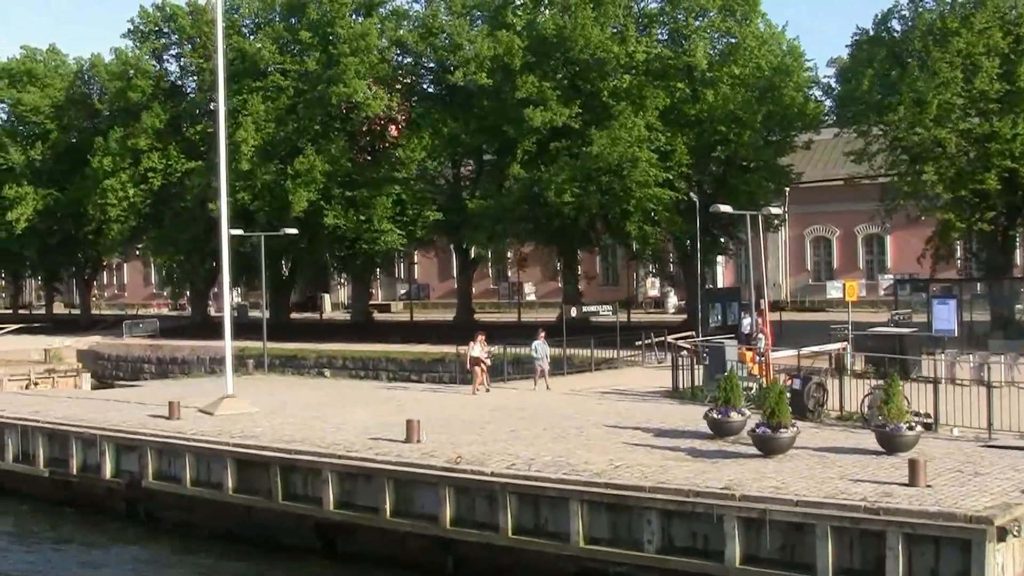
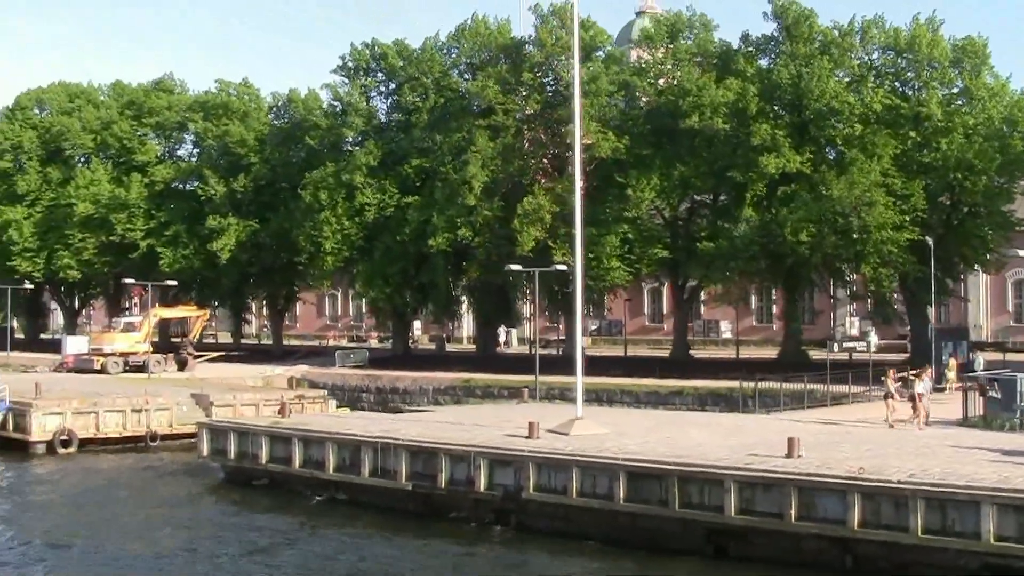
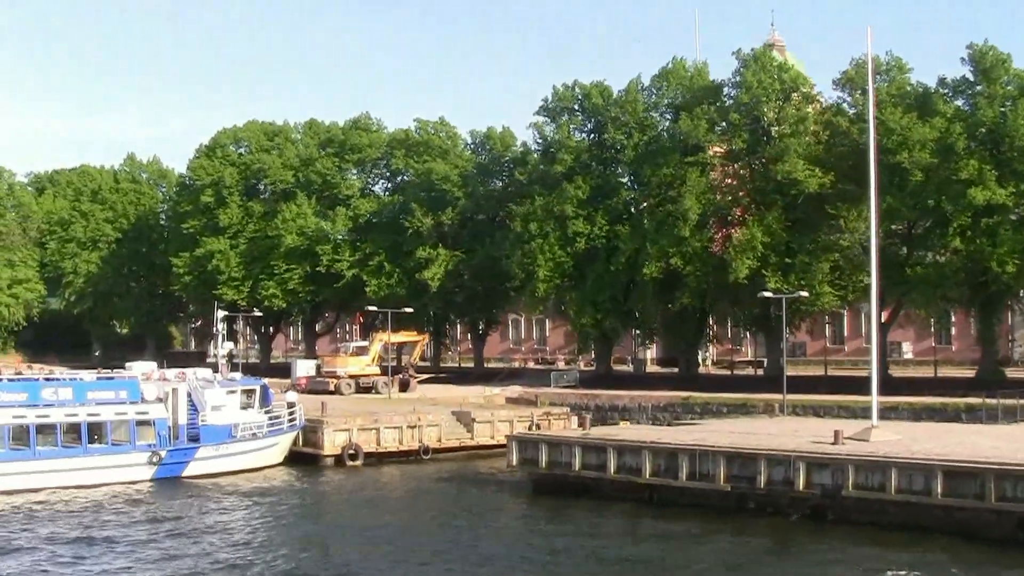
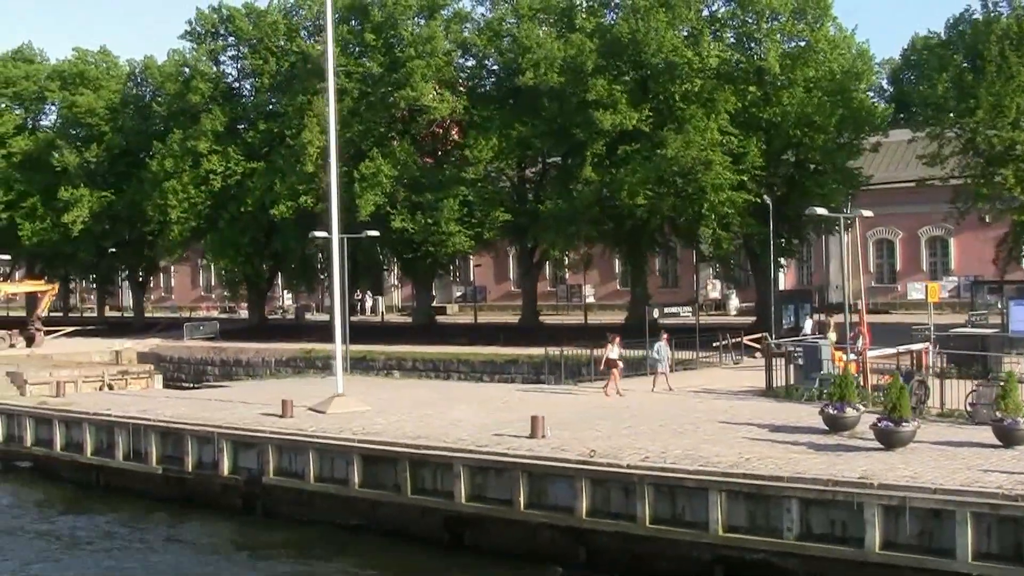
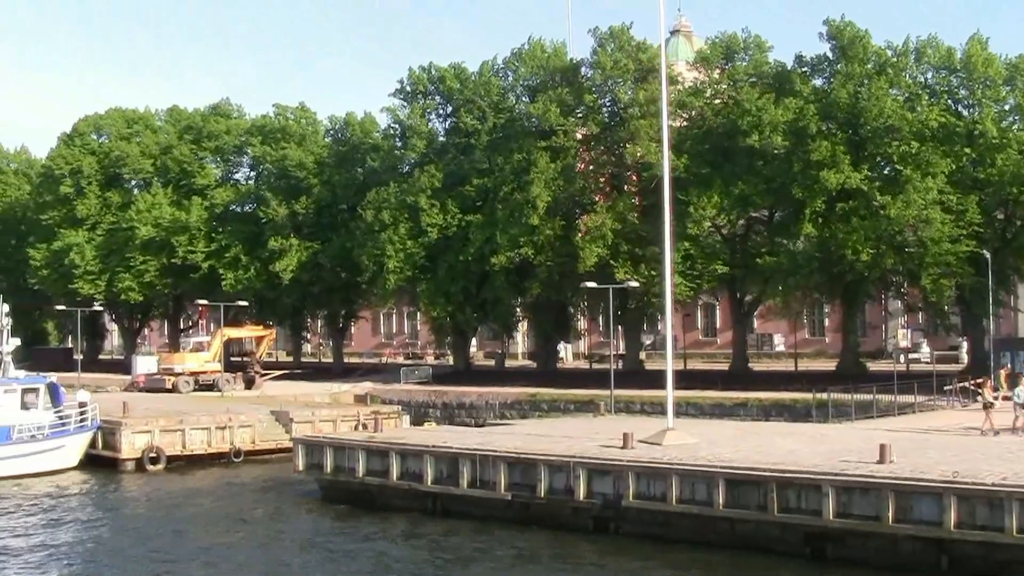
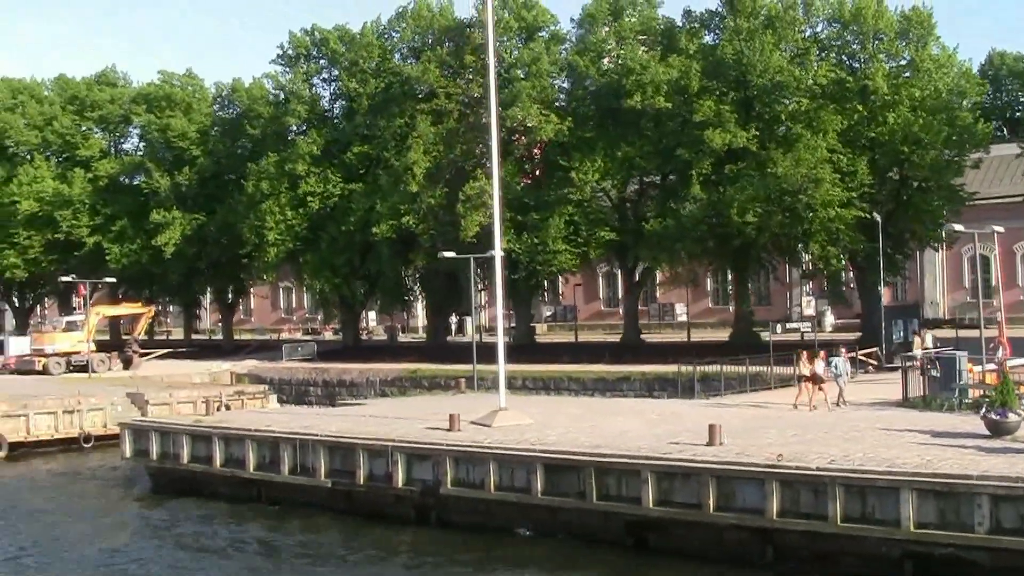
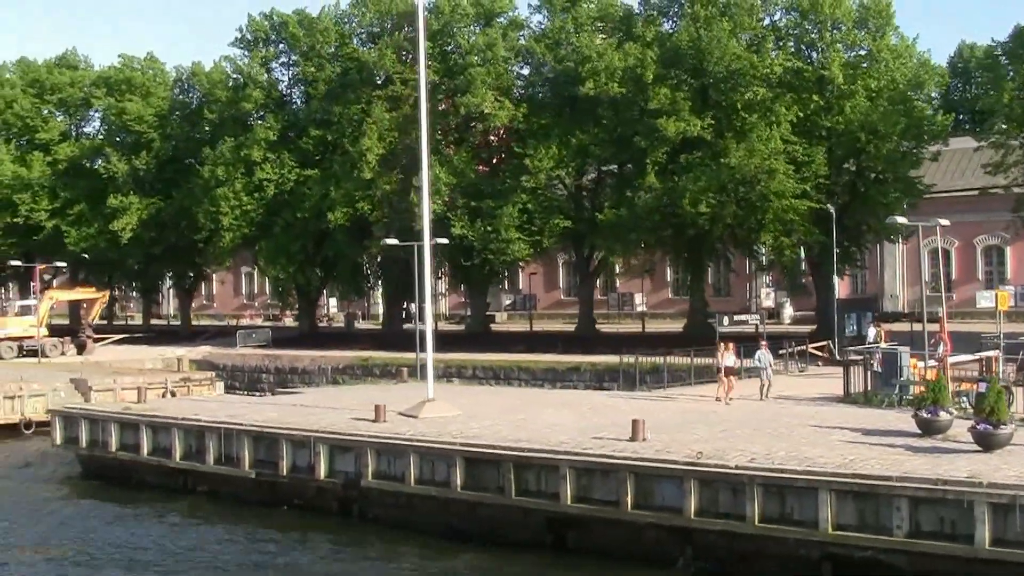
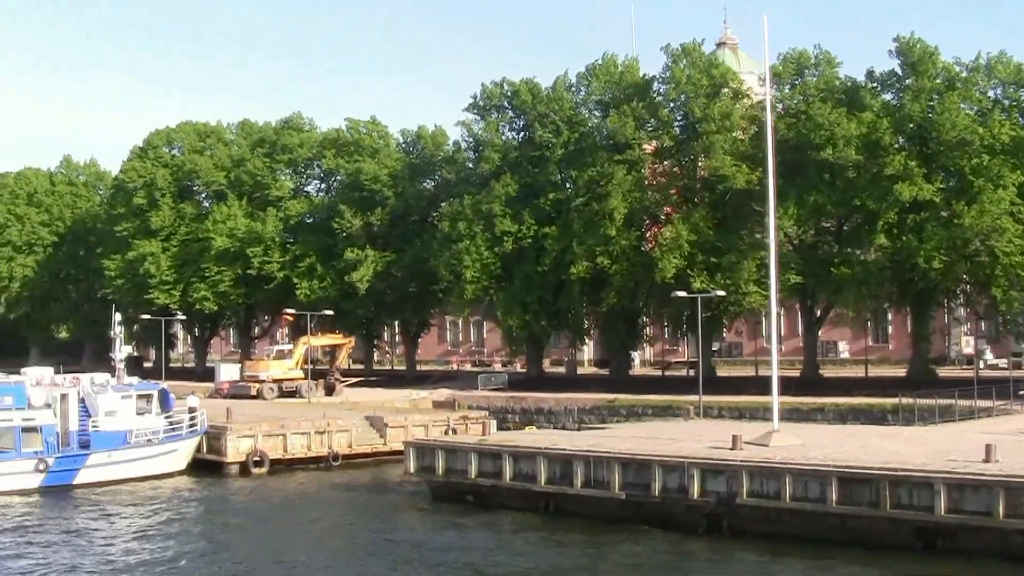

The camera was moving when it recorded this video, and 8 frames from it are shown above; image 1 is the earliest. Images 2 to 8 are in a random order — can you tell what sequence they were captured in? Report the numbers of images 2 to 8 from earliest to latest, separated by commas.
4, 7, 6, 2, 5, 8, 3
